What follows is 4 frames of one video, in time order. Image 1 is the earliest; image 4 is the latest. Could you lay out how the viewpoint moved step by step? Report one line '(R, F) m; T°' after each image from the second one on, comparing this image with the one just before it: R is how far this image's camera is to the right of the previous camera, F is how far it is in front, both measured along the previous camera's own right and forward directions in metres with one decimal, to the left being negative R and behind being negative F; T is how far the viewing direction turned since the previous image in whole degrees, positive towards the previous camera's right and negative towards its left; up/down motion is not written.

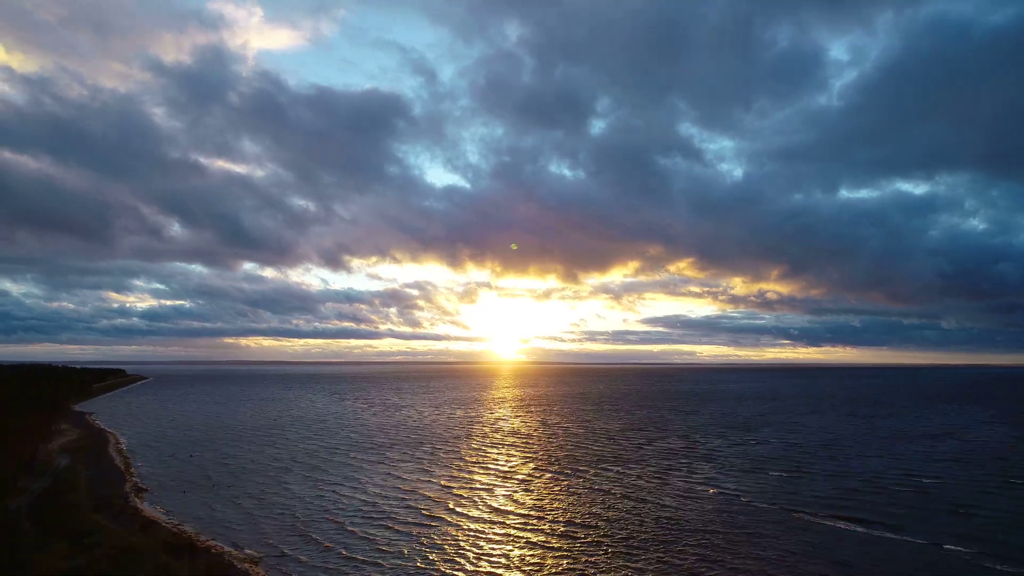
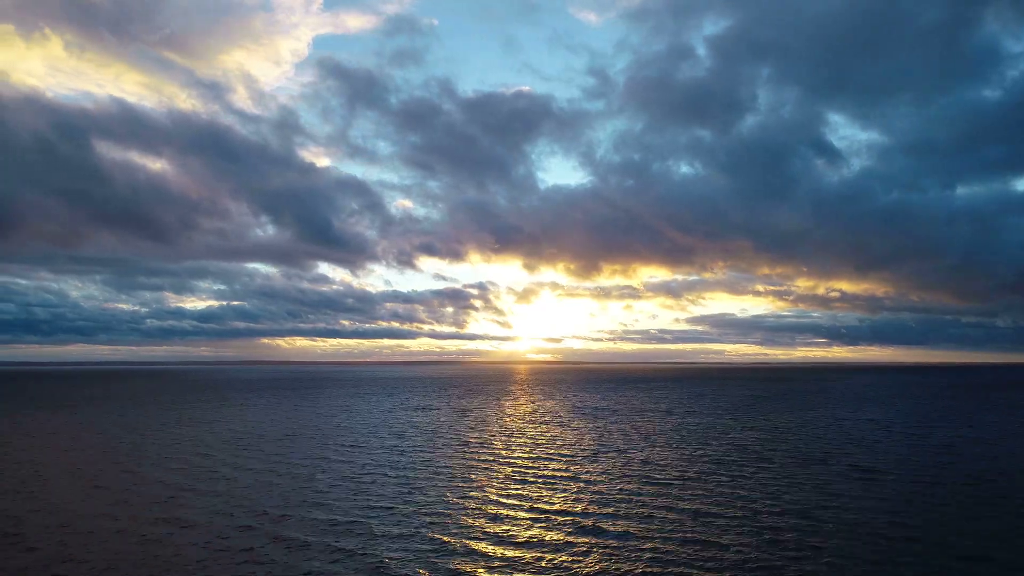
(-12.3, -0.2) m; -1°
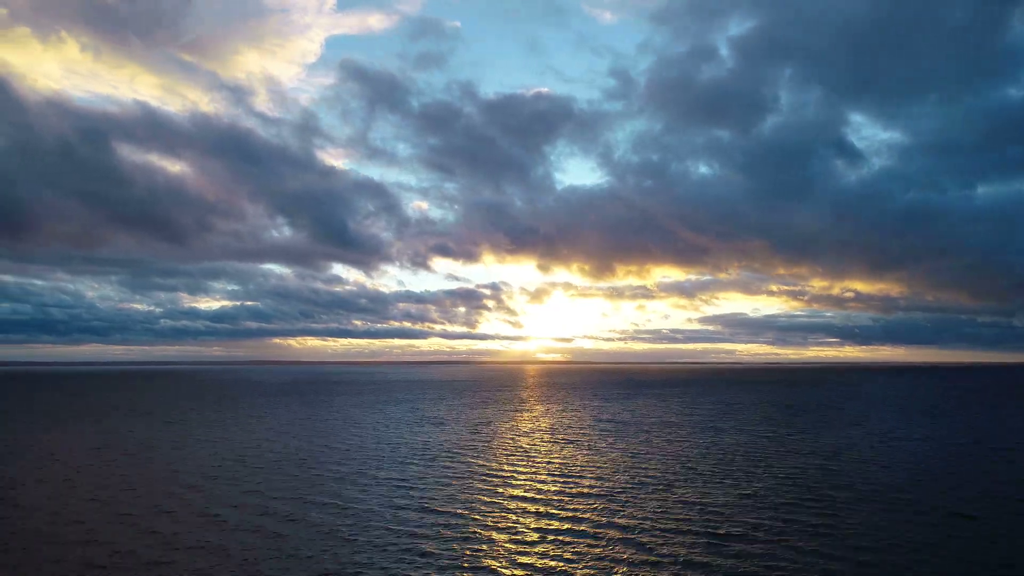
(-1.1, -0.2) m; -1°
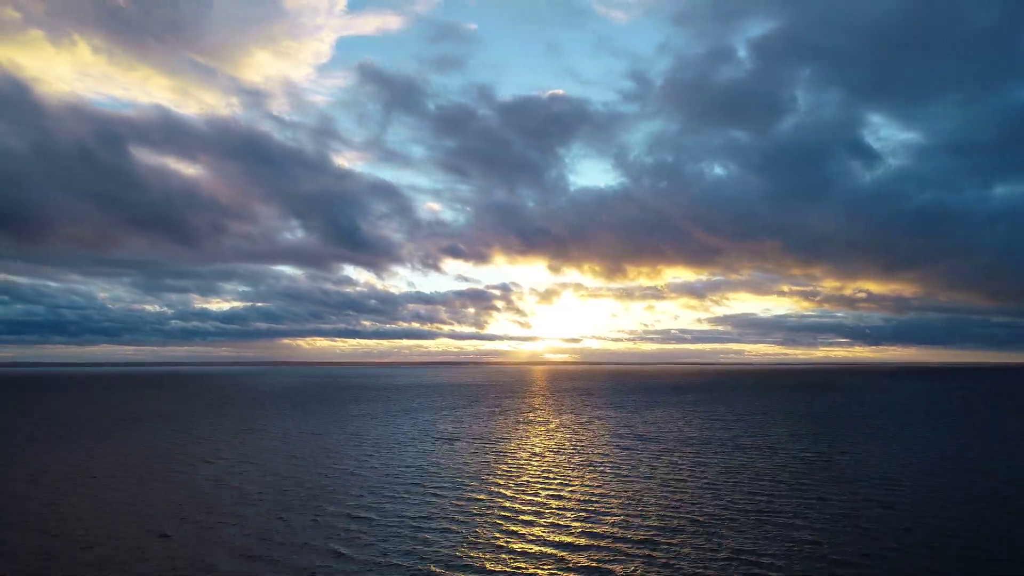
(-0.4, +0.2) m; -1°
